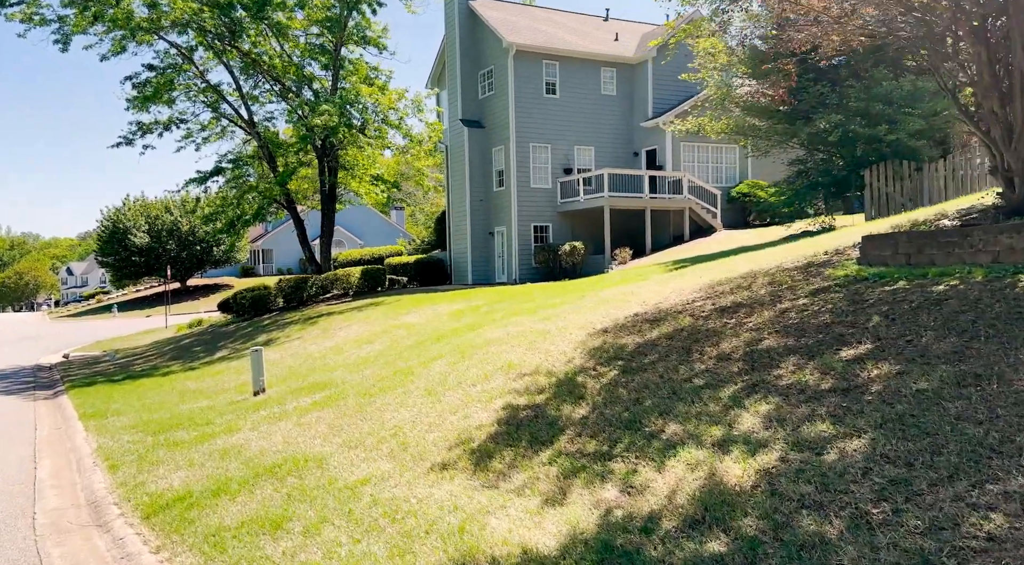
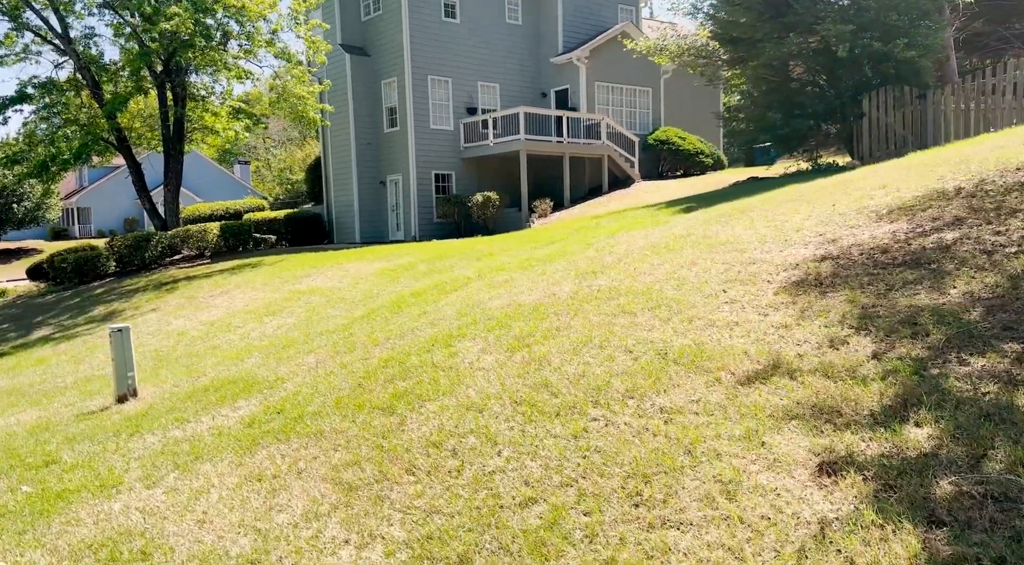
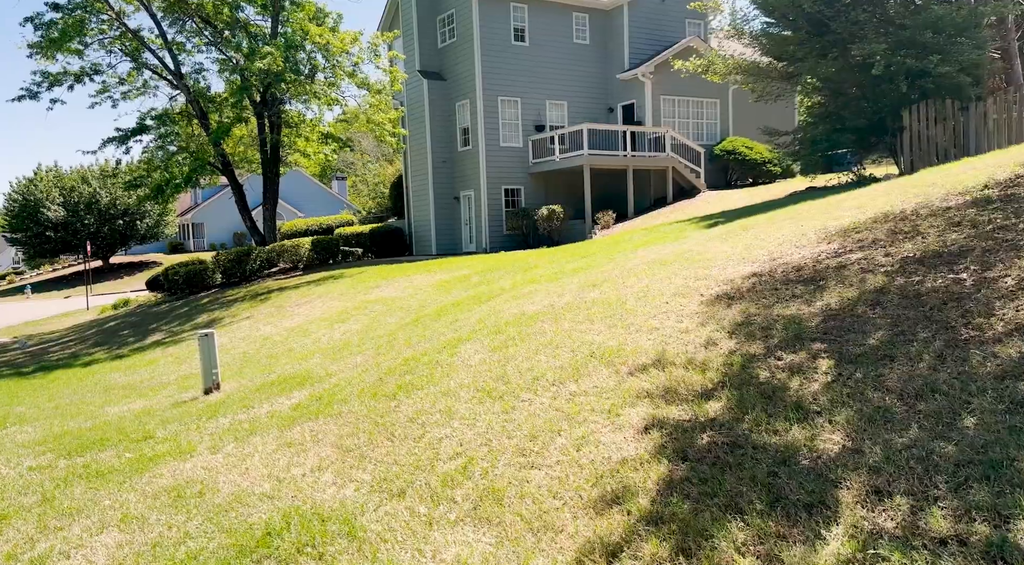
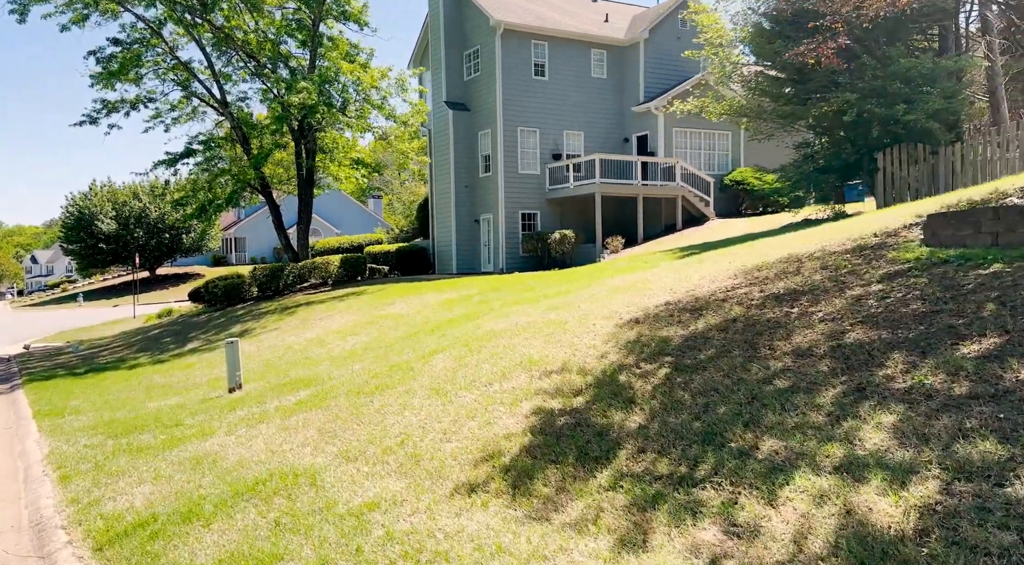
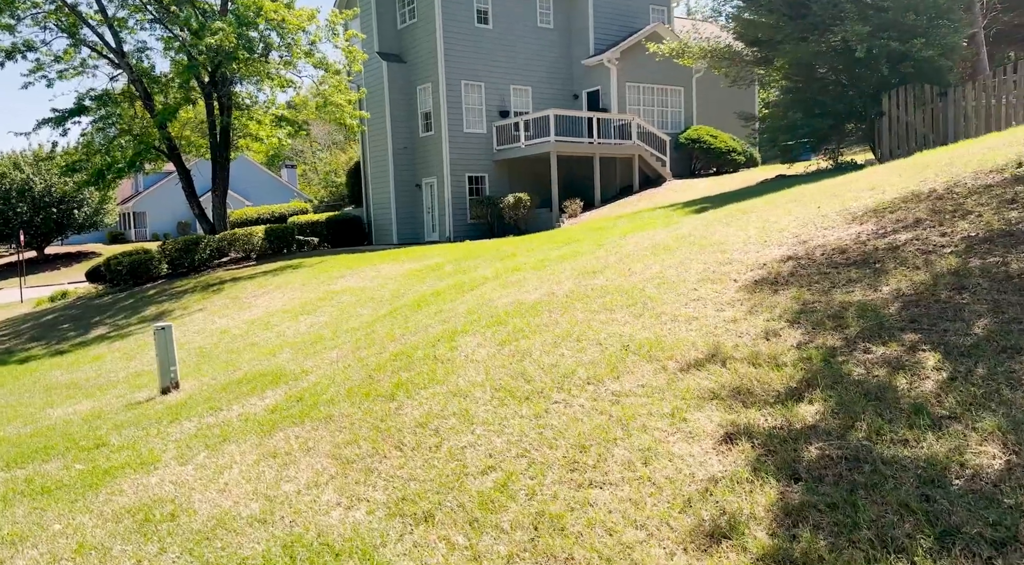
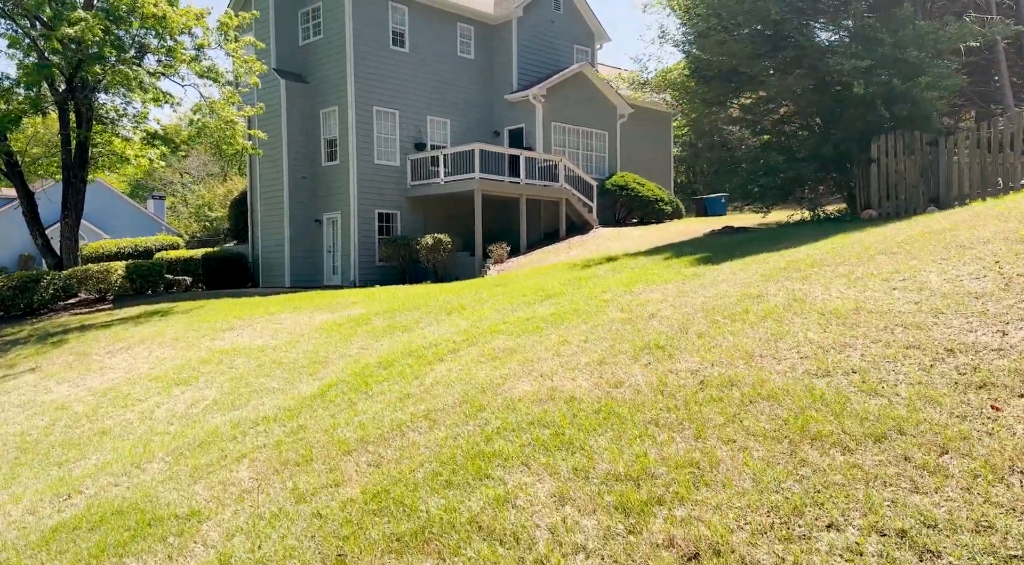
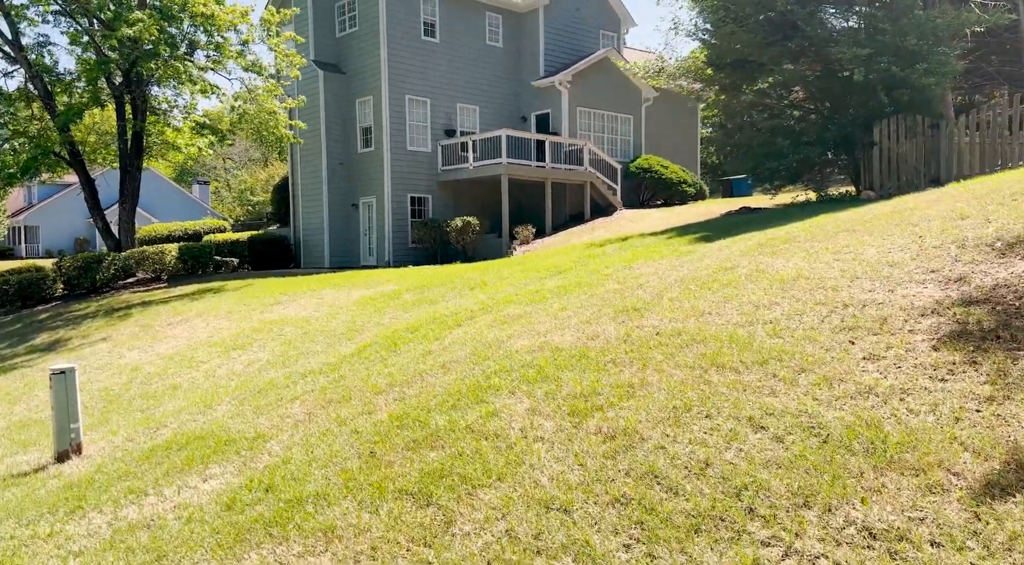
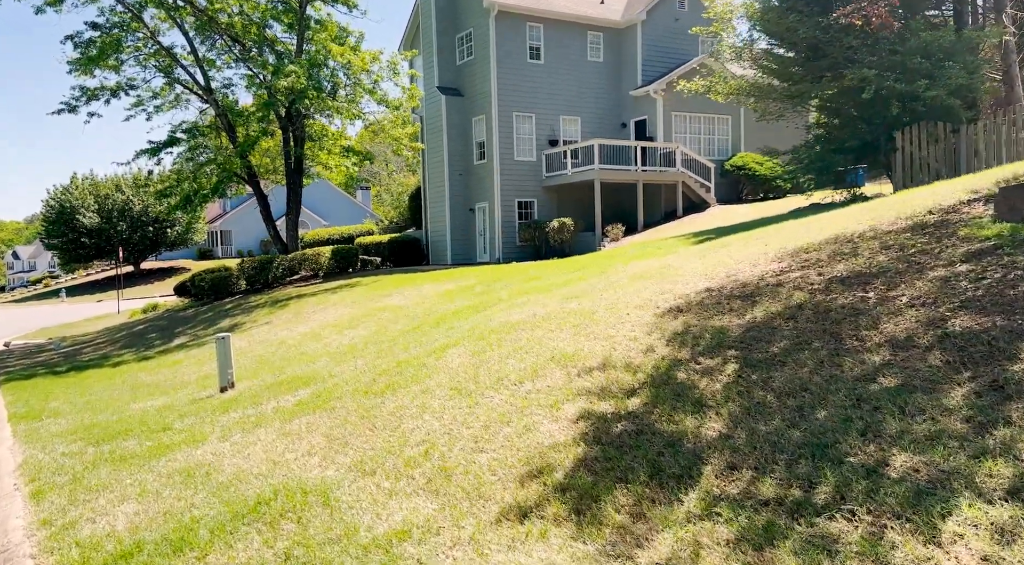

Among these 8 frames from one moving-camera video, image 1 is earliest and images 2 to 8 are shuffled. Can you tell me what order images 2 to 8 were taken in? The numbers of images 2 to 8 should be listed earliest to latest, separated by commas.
4, 8, 3, 5, 2, 7, 6
